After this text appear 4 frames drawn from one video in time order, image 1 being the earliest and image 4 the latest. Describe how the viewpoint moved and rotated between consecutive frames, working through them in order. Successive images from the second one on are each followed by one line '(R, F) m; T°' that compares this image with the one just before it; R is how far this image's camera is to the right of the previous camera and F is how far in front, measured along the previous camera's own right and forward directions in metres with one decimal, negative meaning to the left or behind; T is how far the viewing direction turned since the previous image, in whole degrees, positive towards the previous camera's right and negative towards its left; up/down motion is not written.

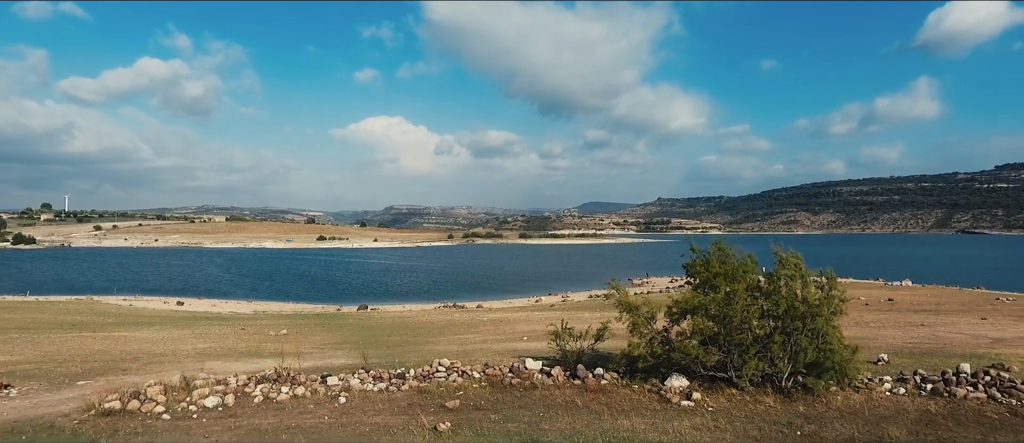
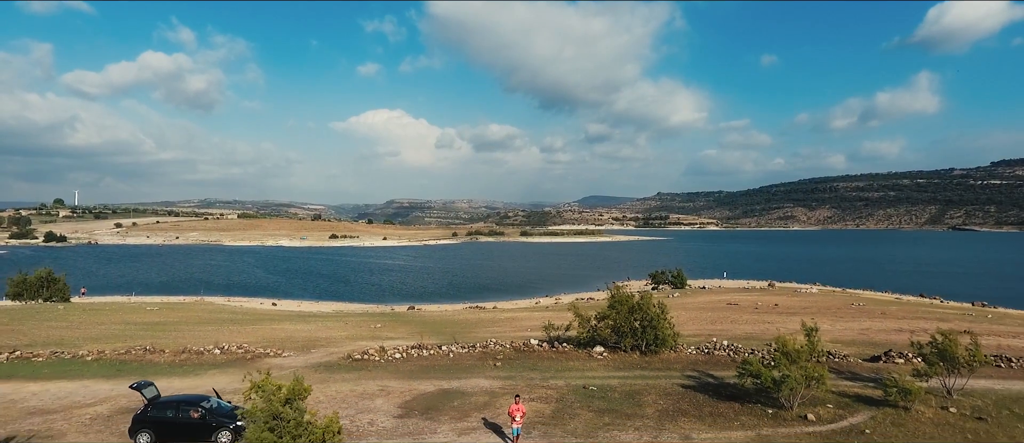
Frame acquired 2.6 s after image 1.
(-0.4, -9.5) m; 0°
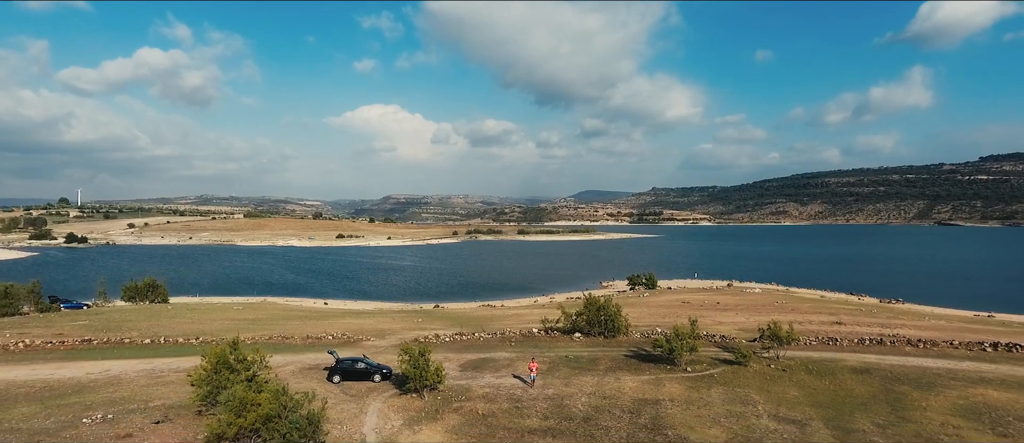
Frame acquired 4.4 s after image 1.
(-0.6, -9.2) m; 0°
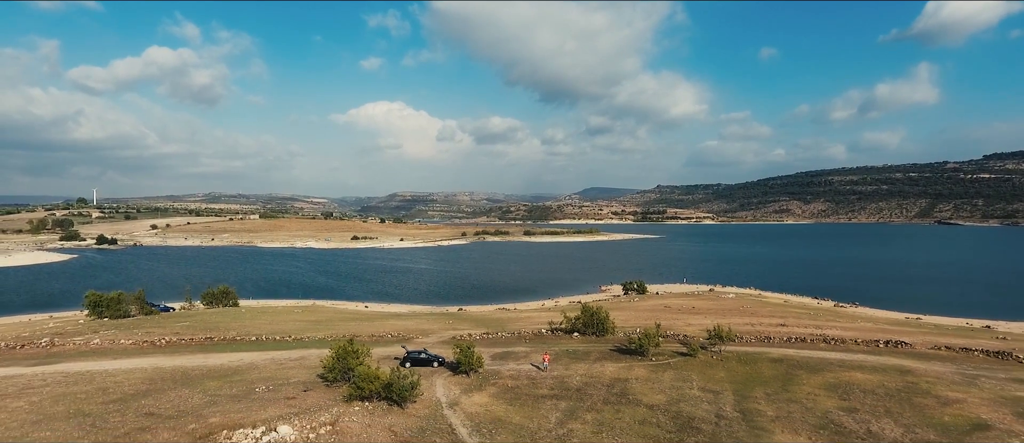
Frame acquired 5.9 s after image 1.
(-0.7, -8.5) m; -1°
